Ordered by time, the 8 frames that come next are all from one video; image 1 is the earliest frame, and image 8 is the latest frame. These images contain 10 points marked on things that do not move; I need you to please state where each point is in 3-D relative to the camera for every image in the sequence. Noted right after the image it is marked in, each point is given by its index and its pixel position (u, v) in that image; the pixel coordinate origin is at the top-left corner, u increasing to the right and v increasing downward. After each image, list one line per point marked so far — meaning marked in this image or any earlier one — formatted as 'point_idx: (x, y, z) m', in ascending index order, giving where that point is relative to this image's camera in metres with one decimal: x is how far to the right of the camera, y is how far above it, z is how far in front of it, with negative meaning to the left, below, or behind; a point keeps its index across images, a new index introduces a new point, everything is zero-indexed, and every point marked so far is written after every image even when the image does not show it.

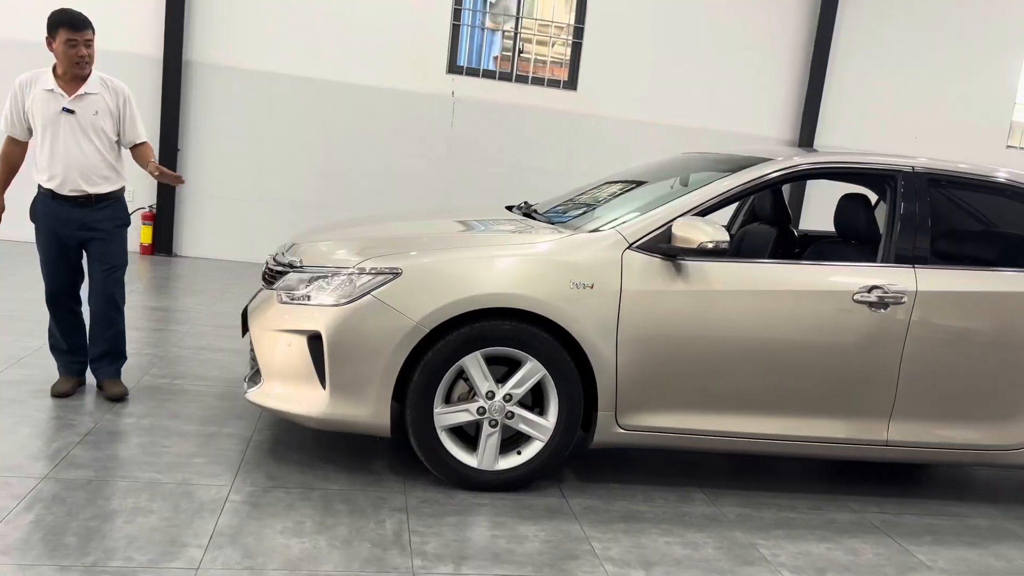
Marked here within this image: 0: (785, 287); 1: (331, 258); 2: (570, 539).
0: (+1.0, 0.0, +2.9) m
1: (-0.6, +0.1, +2.8) m
2: (+0.2, -0.8, +2.5) m
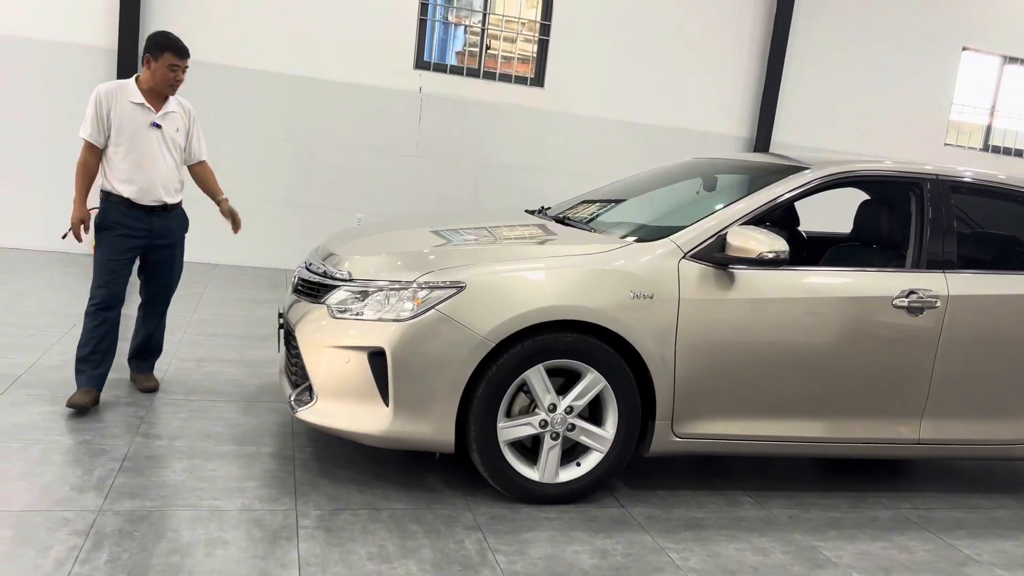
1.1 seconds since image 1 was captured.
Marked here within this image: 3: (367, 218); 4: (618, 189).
0: (+1.2, 0.0, +3.0) m
1: (-0.4, +0.1, +2.8) m
2: (+0.4, -0.8, +2.5) m
3: (-1.3, +0.6, +7.6) m
4: (+0.6, +0.5, +4.2) m
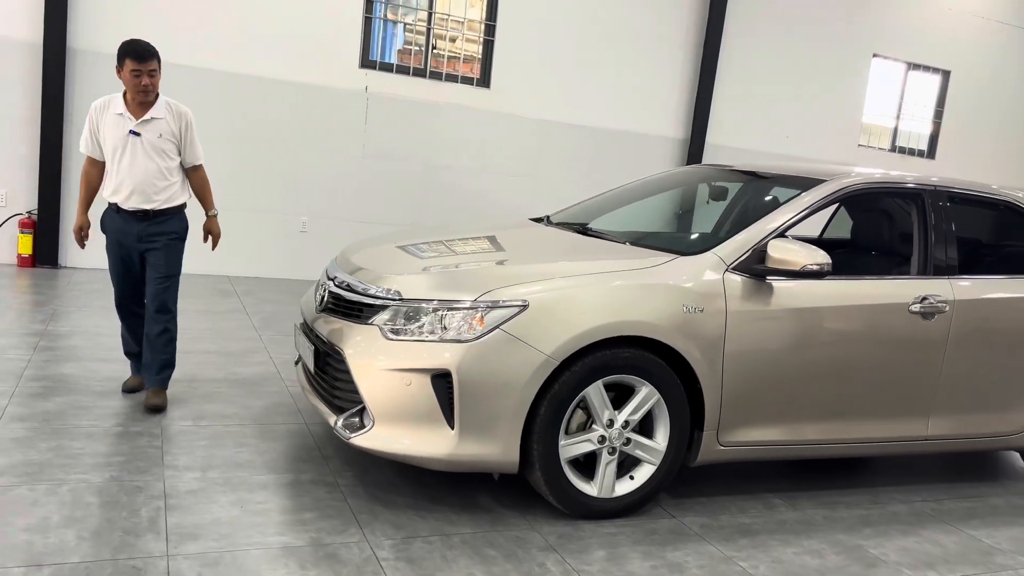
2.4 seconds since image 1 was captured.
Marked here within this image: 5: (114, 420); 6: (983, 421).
0: (+1.3, -0.1, +3.1) m
1: (-0.2, 0.0, +2.7) m
2: (+0.7, -0.9, +2.6) m
3: (-1.8, +0.6, +7.4) m
4: (+0.6, +0.5, +4.2) m
5: (-1.5, -0.5, +3.2) m
6: (+2.0, -0.6, +3.5) m
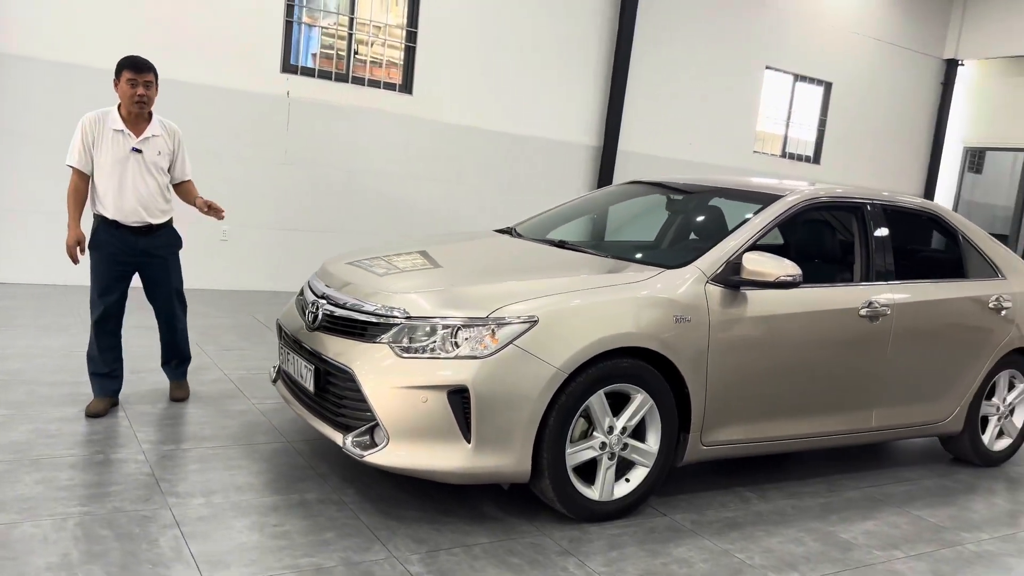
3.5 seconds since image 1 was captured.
0: (+1.2, -0.1, +3.4) m
1: (-0.2, -0.1, +2.8) m
2: (+0.7, -0.9, +2.8) m
3: (-2.4, +0.5, +7.2) m
4: (+0.4, +0.4, +4.4) m
5: (-1.6, -0.6, +3.1) m
6: (+1.9, -0.6, +3.9) m
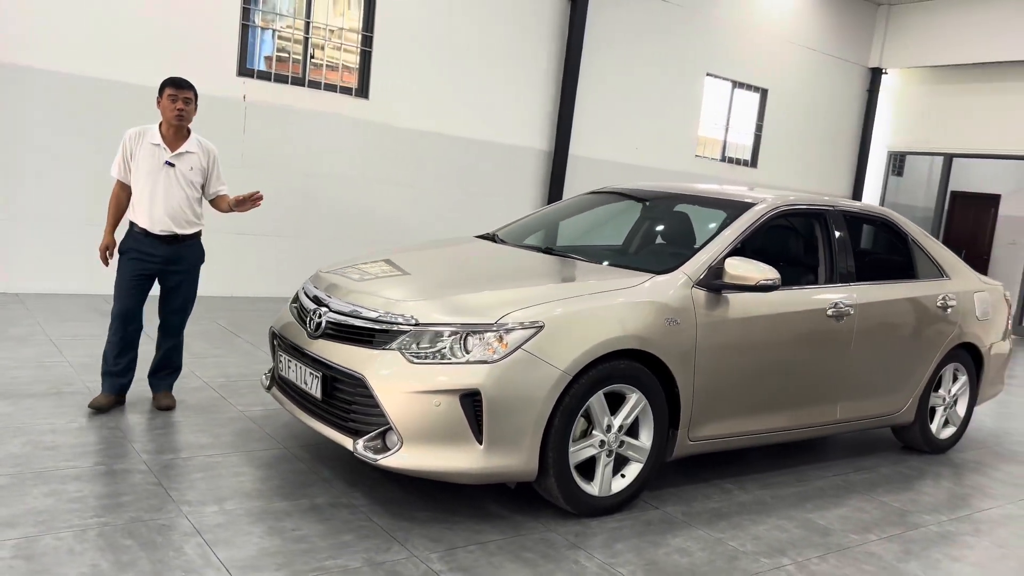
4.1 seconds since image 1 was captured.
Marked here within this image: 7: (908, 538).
0: (+1.2, -0.1, +3.6) m
1: (-0.2, -0.1, +2.9) m
2: (+0.7, -0.9, +3.0) m
3: (-2.7, +0.5, +7.1) m
4: (+0.2, +0.4, +4.5) m
5: (-1.6, -0.6, +3.1) m
6: (+1.8, -0.6, +4.2) m
7: (+1.5, -1.0, +3.2) m
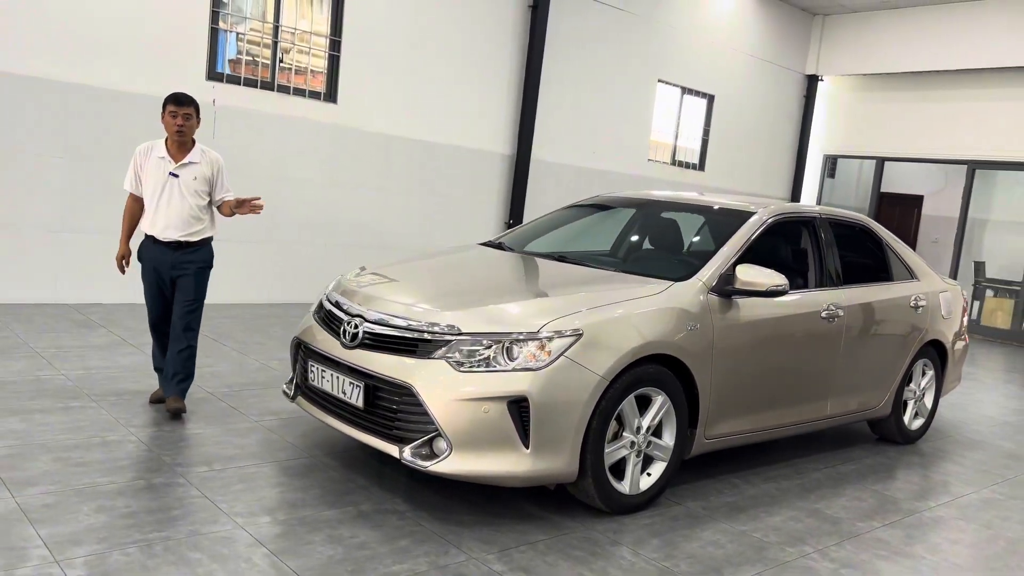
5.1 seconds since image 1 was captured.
0: (+1.3, -0.1, +3.8) m
1: (0.0, -0.1, +3.0) m
2: (+0.9, -0.9, +3.2) m
3: (-3.0, +0.4, +6.9) m
4: (+0.2, +0.4, +4.6) m
5: (-1.4, -0.7, +3.1) m
6: (+1.8, -0.6, +4.4) m
7: (+1.7, -1.0, +3.5) m
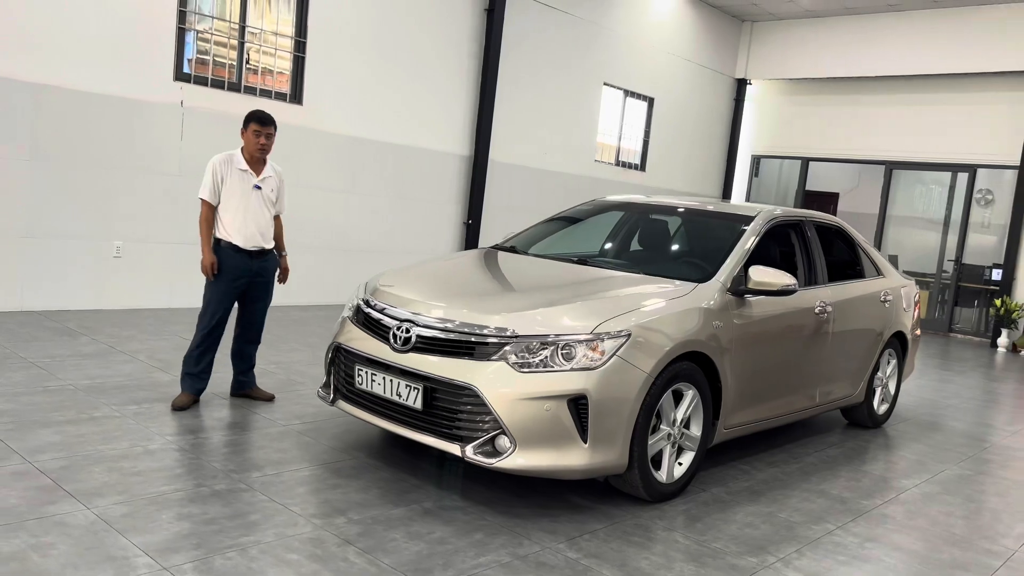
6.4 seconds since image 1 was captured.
0: (+1.4, -0.1, +4.1) m
1: (+0.2, -0.1, +3.1) m
2: (+1.0, -0.9, +3.4) m
3: (-3.2, +0.4, +6.8) m
4: (+0.3, +0.4, +4.8) m
5: (-1.2, -0.7, +3.1) m
6: (+1.9, -0.6, +4.8) m
7: (+1.8, -1.0, +3.8) m
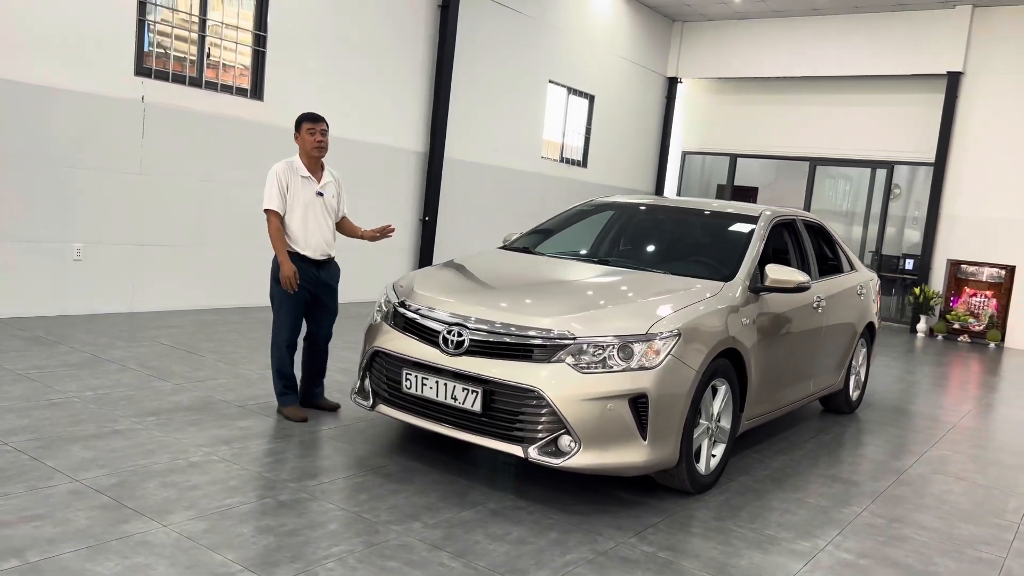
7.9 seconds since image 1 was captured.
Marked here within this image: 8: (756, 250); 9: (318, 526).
0: (+1.5, -0.1, +4.4) m
1: (+0.4, -0.1, +3.2) m
2: (+1.2, -0.9, +3.6) m
3: (-3.3, +0.3, +6.4) m
4: (+0.3, +0.4, +4.9) m
5: (-1.0, -0.7, +3.0) m
6: (+1.9, -0.5, +5.1) m
7: (+1.9, -1.0, +4.1) m
8: (+1.3, +0.2, +4.3) m
9: (-0.7, -0.8, +2.8) m
